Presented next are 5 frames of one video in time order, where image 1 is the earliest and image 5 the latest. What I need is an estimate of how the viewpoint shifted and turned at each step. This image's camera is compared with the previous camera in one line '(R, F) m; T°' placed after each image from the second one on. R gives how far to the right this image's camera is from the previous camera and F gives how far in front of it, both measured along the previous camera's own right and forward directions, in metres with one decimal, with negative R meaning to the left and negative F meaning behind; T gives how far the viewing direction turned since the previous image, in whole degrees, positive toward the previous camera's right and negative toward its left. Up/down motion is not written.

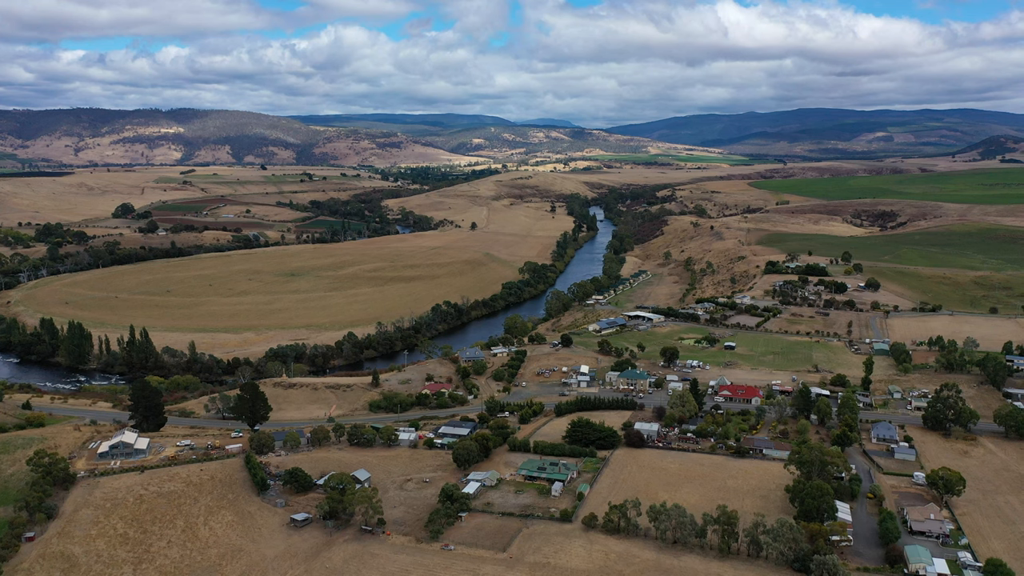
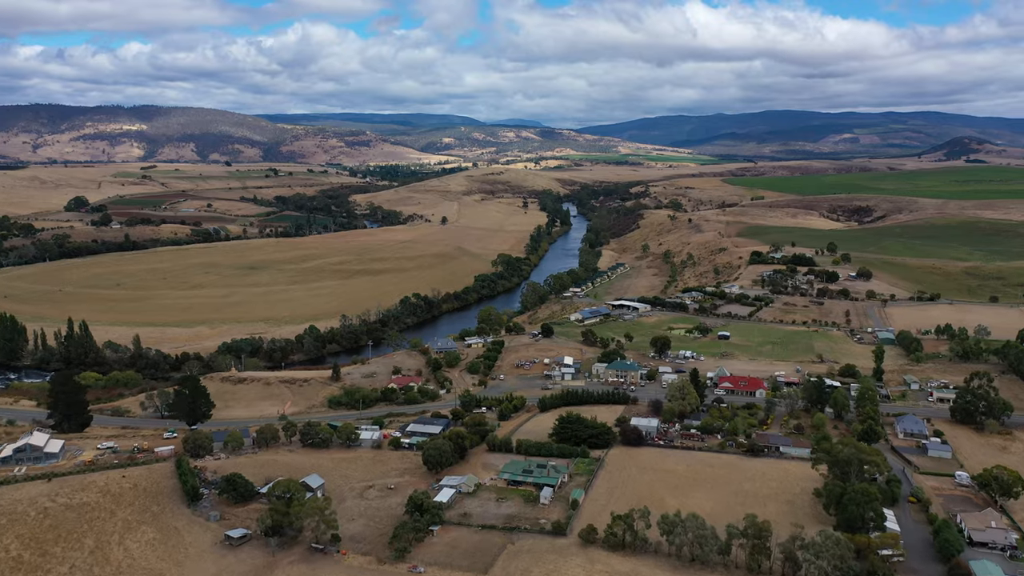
(-0.4, +5.3) m; +2°
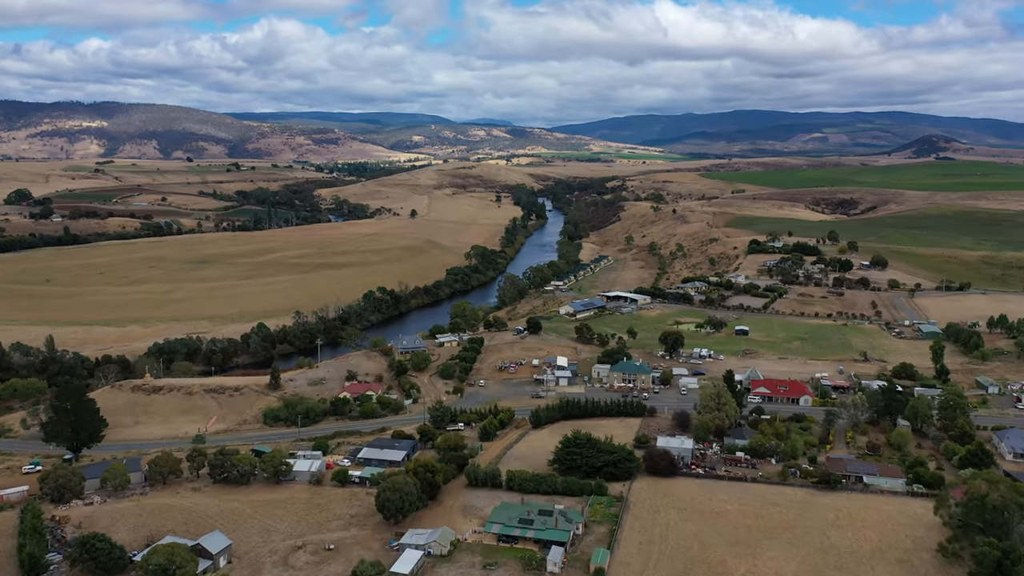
(-0.5, +9.0) m; +2°
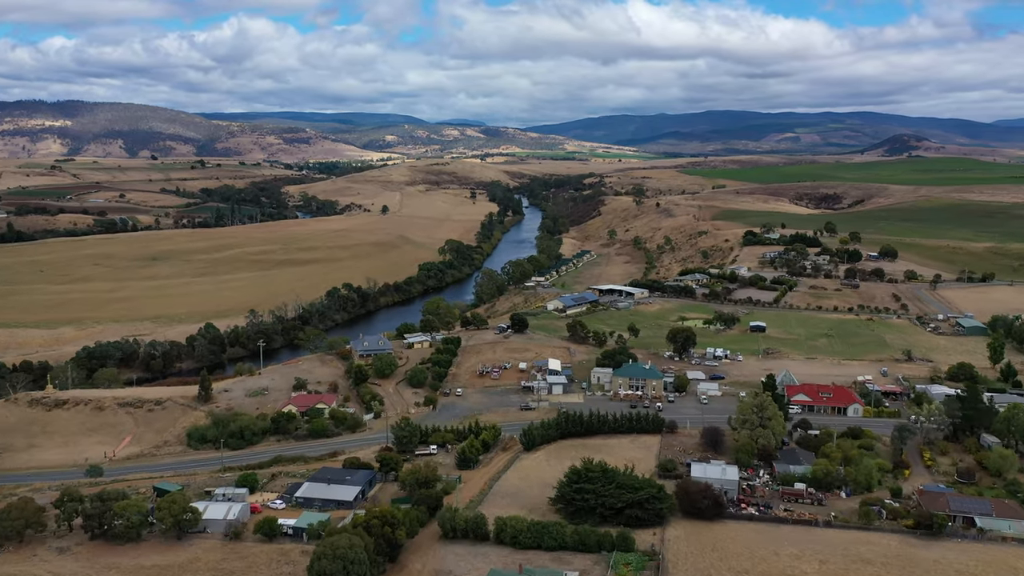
(-0.3, +6.7) m; +2°
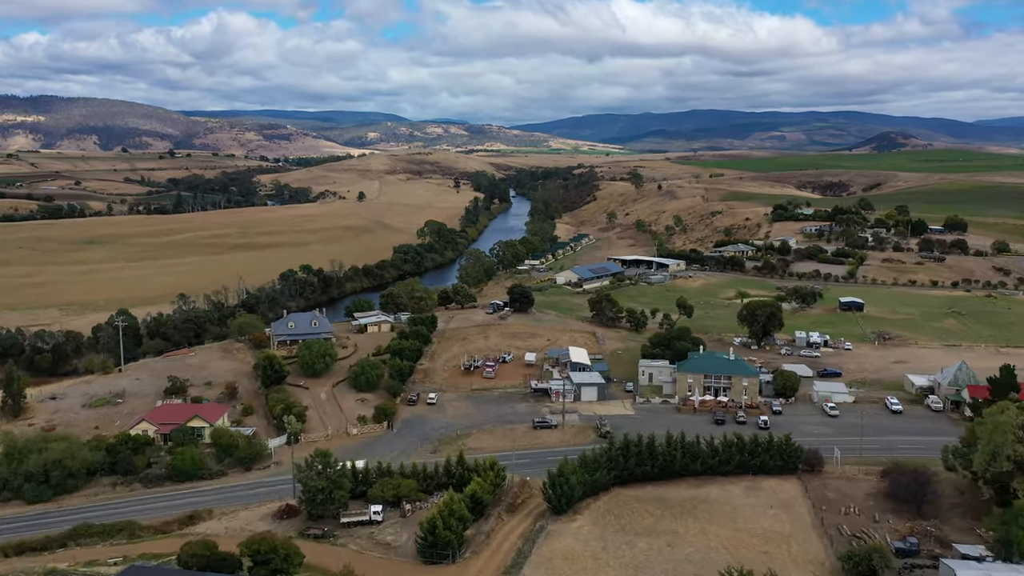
(-0.5, +11.9) m; +1°
